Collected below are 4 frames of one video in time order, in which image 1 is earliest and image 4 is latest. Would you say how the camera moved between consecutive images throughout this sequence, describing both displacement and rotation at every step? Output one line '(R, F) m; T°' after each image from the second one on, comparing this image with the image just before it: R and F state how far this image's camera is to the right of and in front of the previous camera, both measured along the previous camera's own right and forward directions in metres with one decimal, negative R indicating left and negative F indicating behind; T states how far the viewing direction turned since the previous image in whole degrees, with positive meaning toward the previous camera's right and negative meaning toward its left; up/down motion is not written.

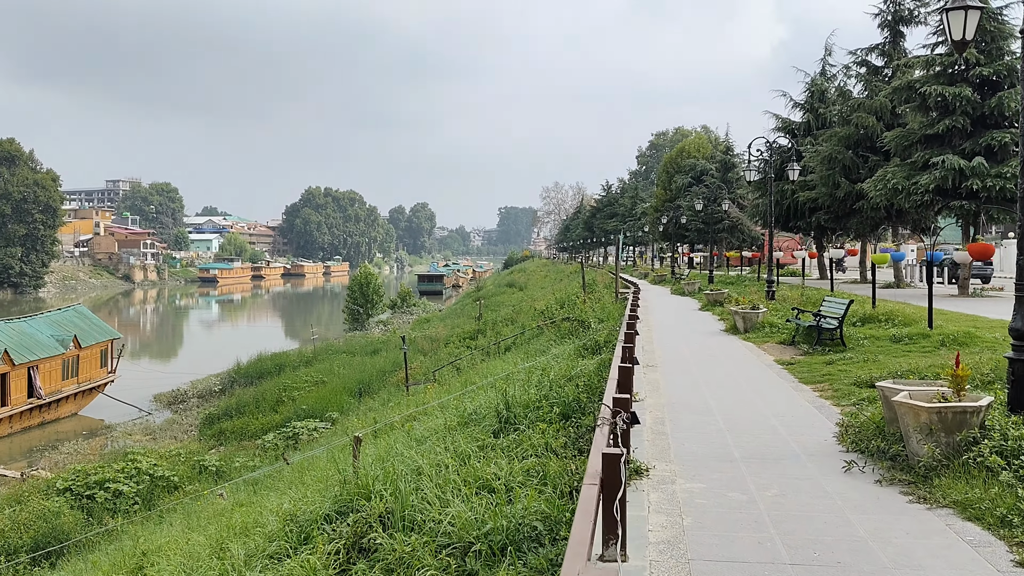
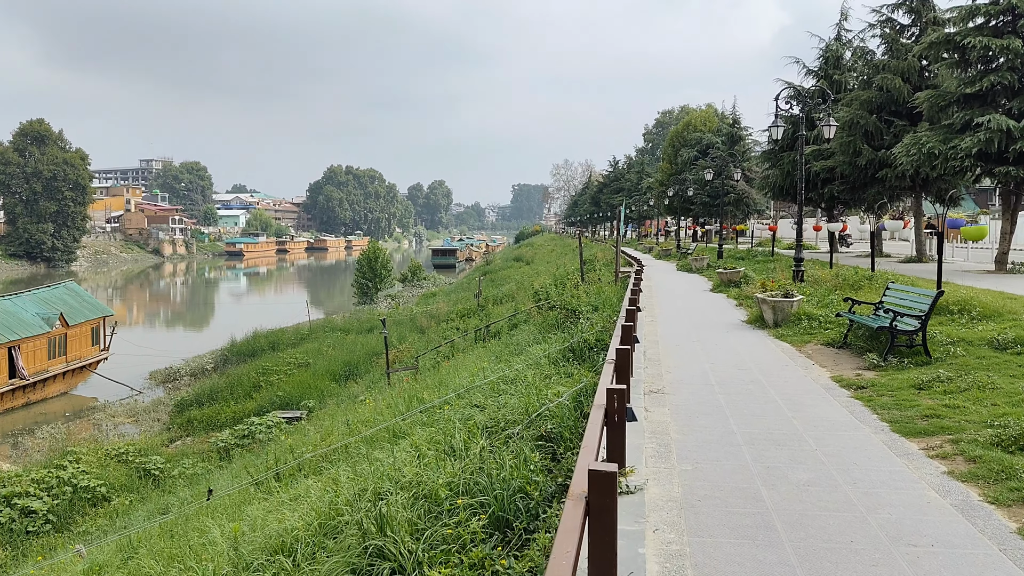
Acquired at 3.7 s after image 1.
(+0.5, +2.2) m; 0°
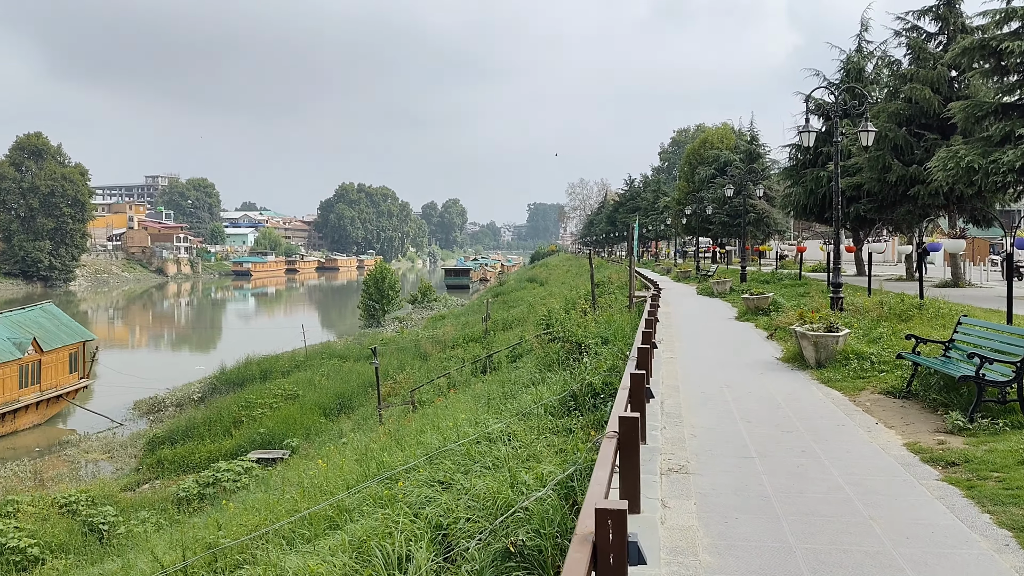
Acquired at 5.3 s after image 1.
(+0.2, +1.1) m; -1°
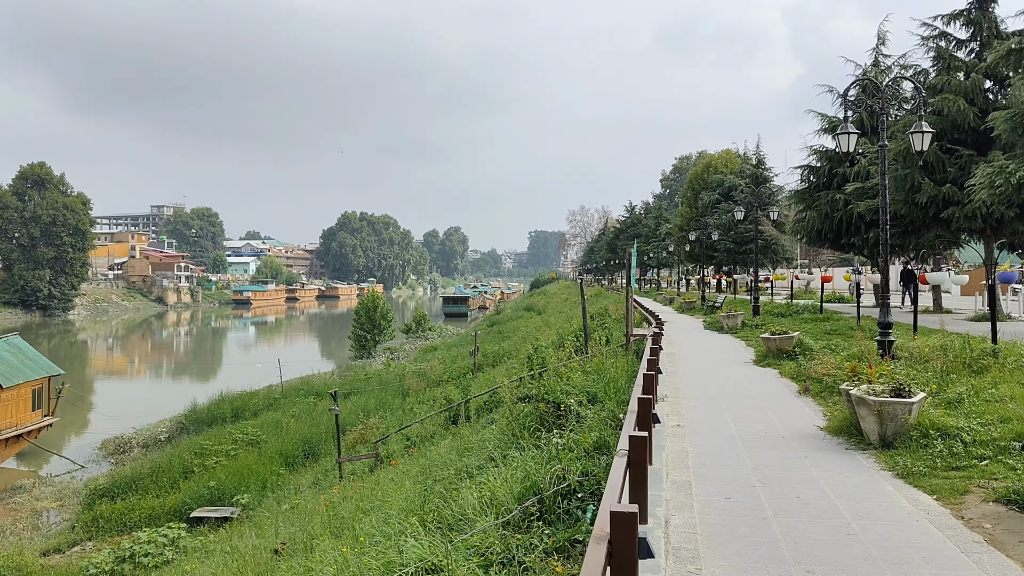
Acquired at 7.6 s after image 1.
(+0.4, +1.8) m; 0°
